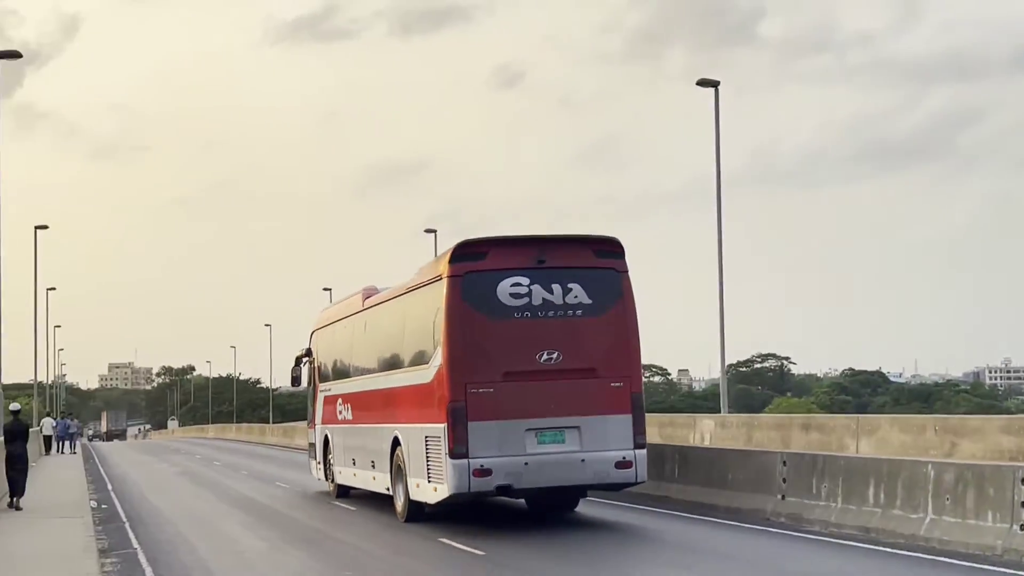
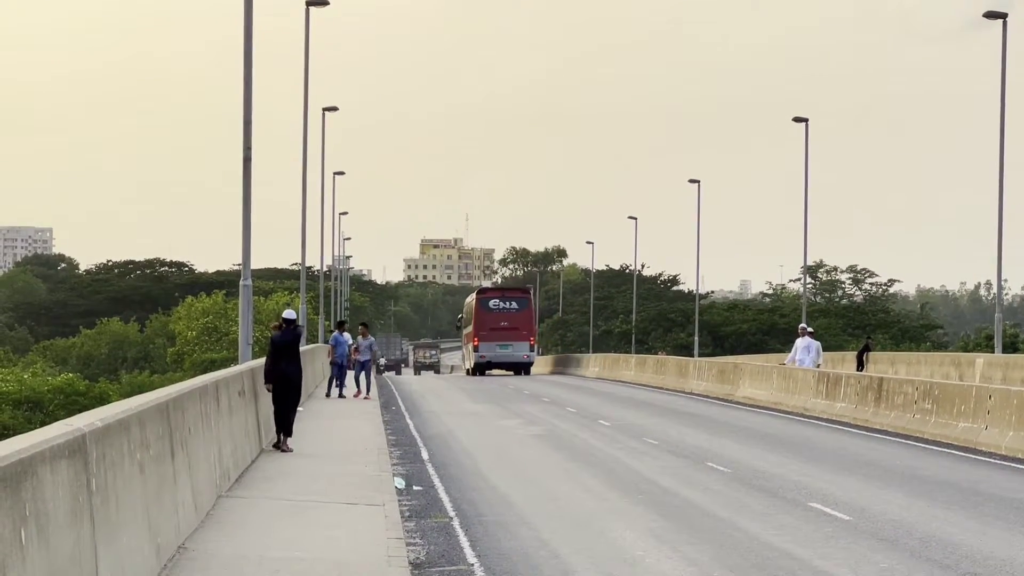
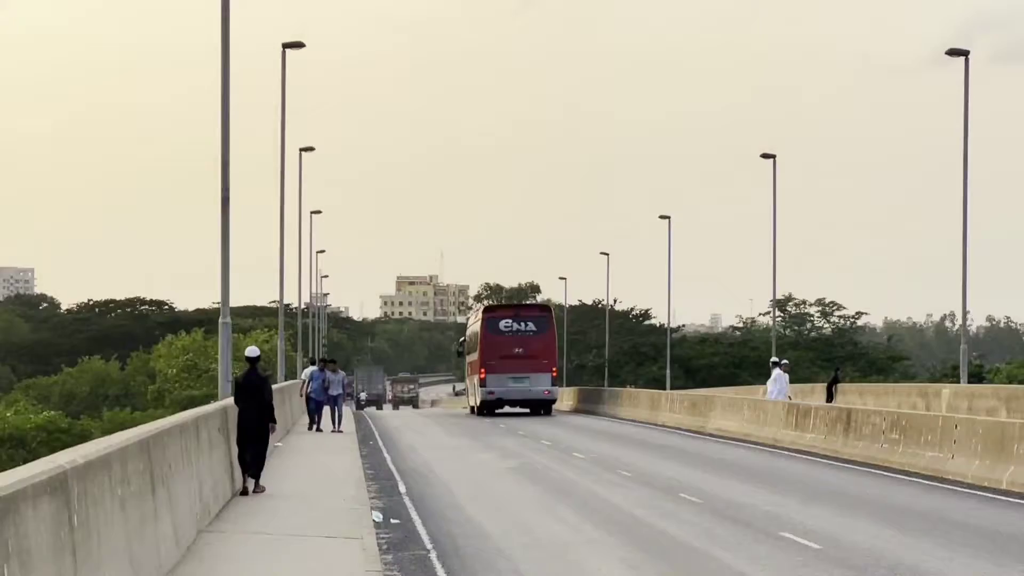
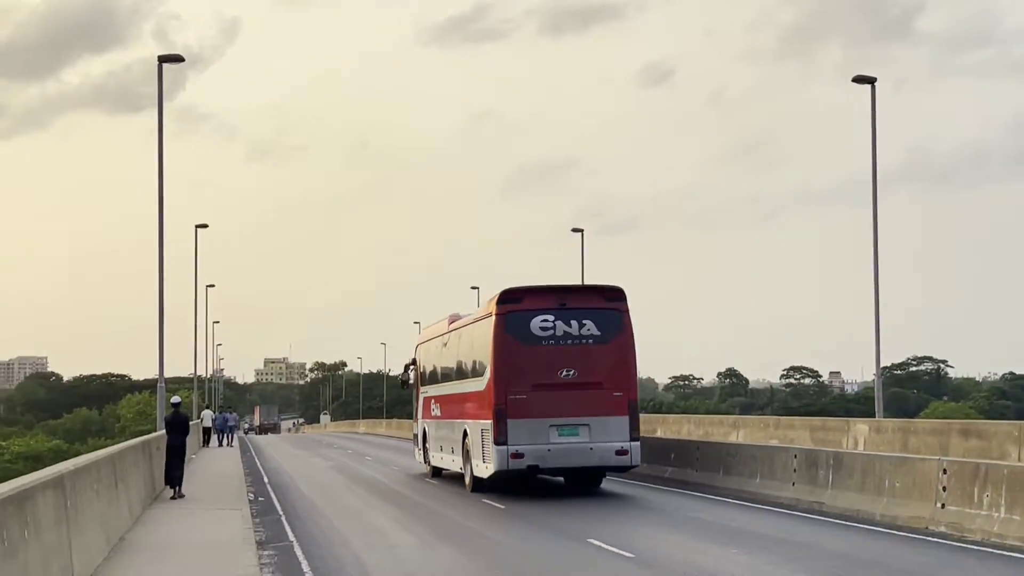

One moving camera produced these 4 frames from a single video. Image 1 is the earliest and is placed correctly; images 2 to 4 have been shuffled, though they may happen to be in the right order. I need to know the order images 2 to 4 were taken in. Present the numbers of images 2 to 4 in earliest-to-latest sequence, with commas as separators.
4, 3, 2
